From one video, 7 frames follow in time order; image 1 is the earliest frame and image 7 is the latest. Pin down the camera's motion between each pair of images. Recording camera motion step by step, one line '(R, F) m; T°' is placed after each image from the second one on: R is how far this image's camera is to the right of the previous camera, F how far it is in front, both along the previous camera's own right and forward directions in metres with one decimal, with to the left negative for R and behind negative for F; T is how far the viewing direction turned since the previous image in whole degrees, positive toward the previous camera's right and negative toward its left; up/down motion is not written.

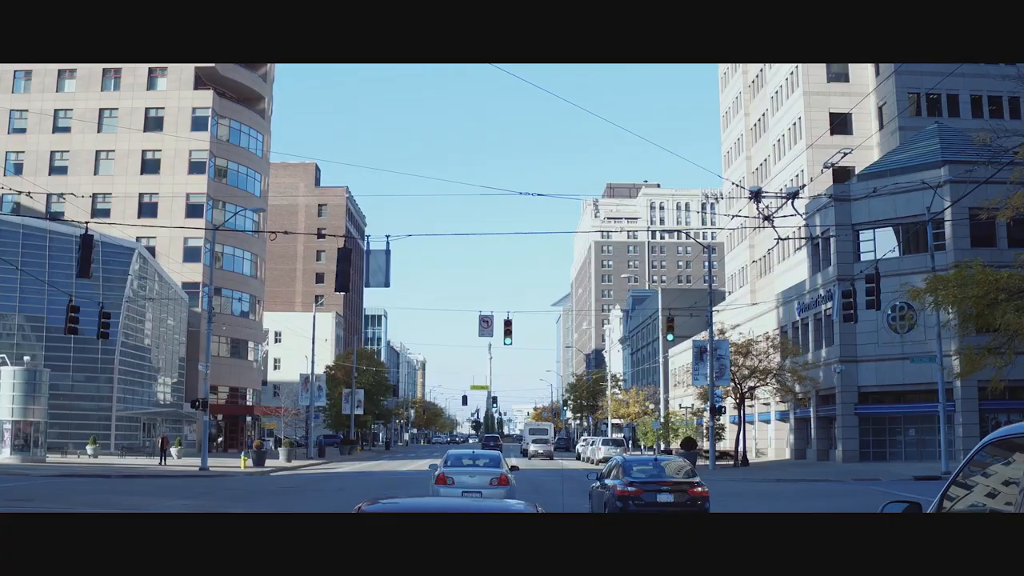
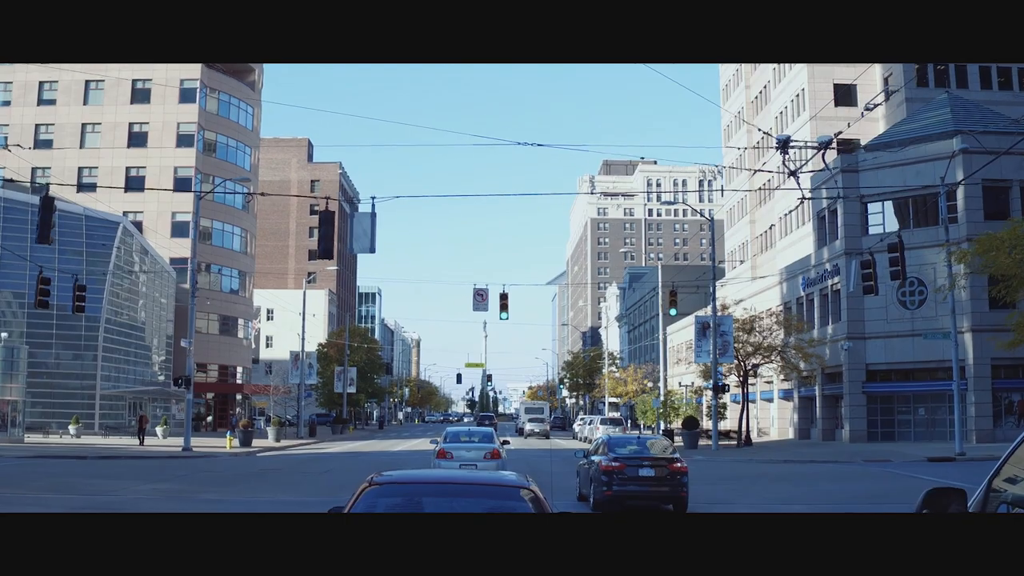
(0.0, +1.8) m; 0°
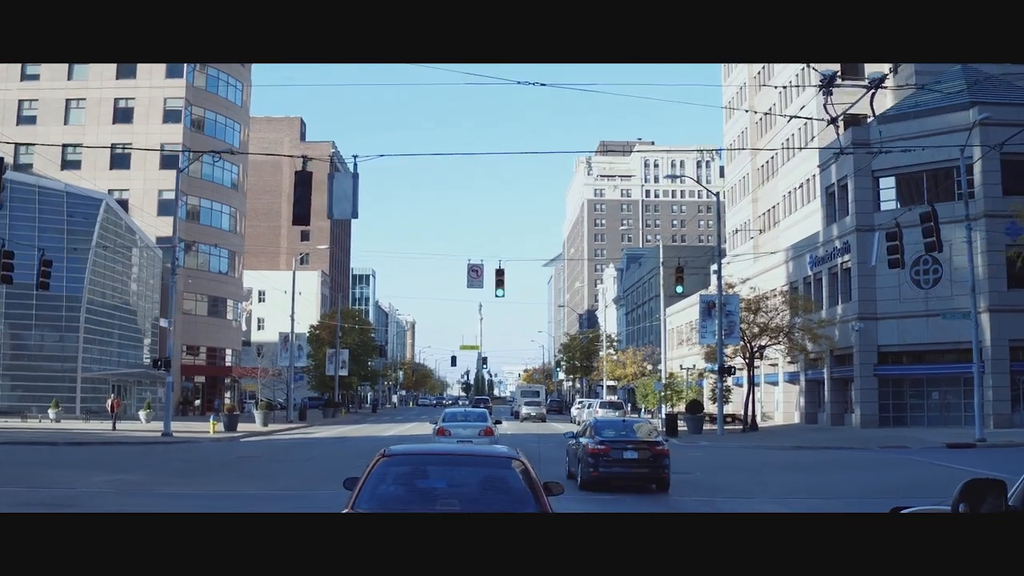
(0.0, +2.1) m; 0°
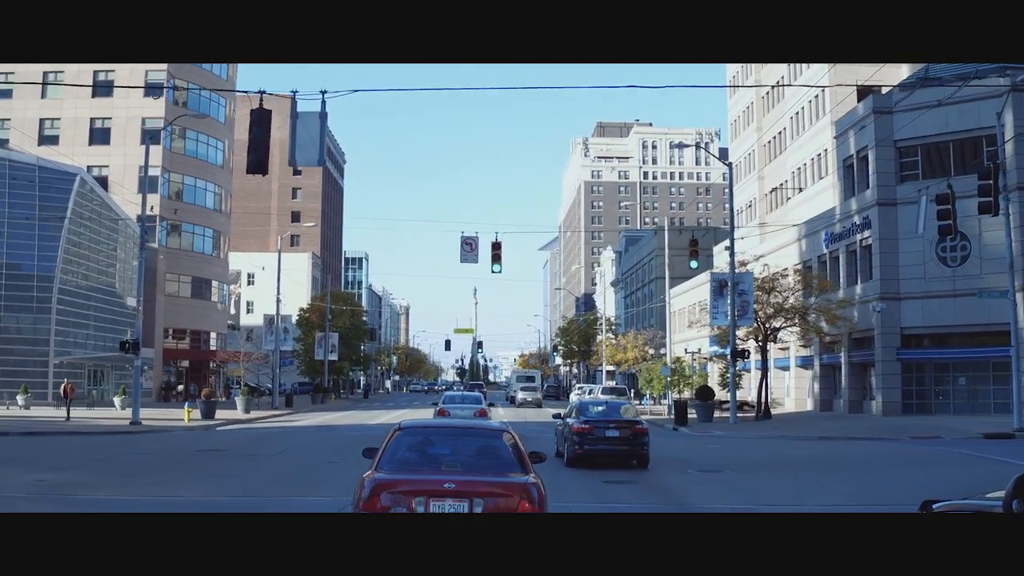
(-0.1, +3.1) m; 0°
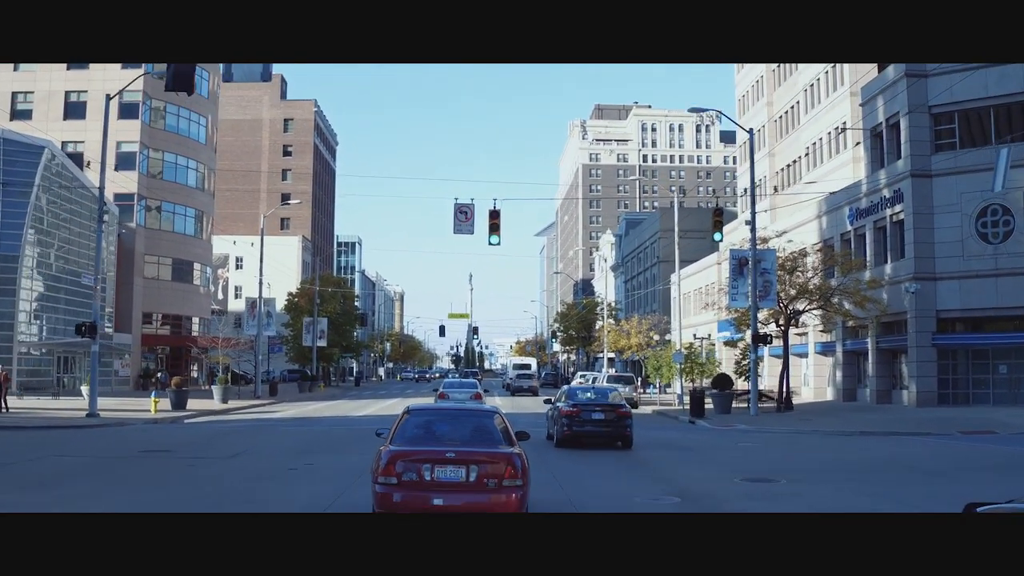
(-0.1, +3.8) m; 0°
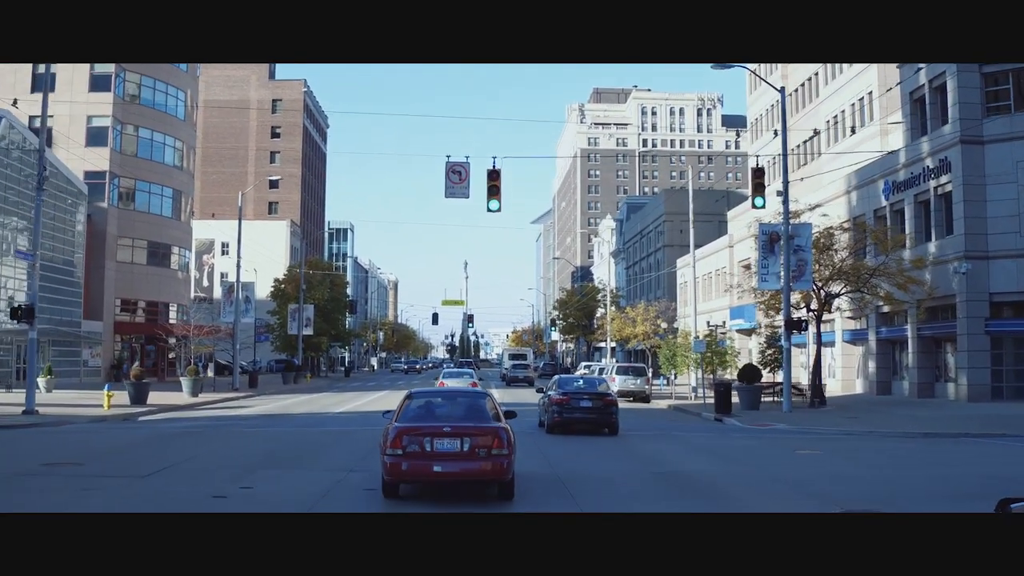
(-0.2, +4.4) m; 0°
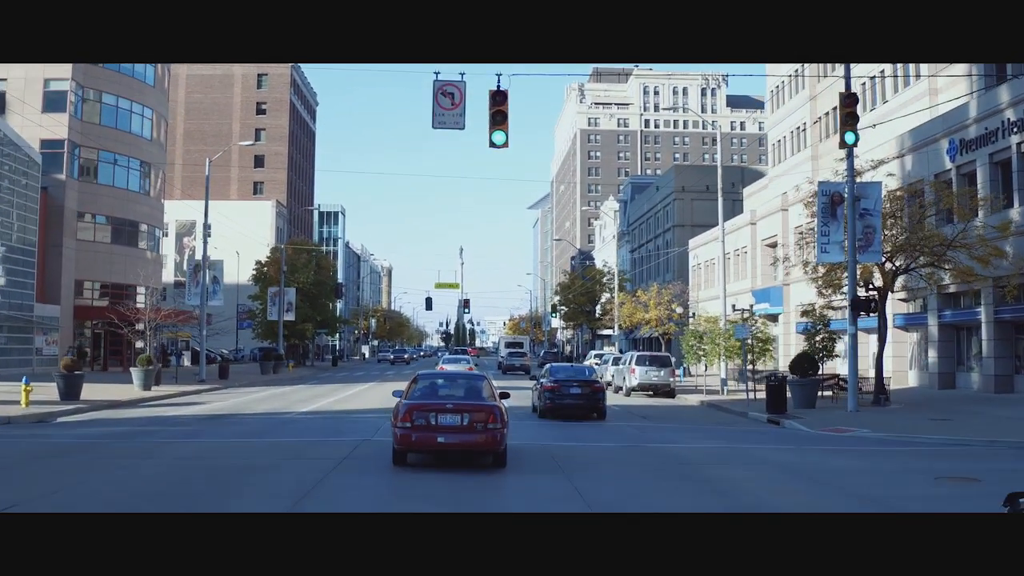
(-0.3, +5.9) m; 0°
